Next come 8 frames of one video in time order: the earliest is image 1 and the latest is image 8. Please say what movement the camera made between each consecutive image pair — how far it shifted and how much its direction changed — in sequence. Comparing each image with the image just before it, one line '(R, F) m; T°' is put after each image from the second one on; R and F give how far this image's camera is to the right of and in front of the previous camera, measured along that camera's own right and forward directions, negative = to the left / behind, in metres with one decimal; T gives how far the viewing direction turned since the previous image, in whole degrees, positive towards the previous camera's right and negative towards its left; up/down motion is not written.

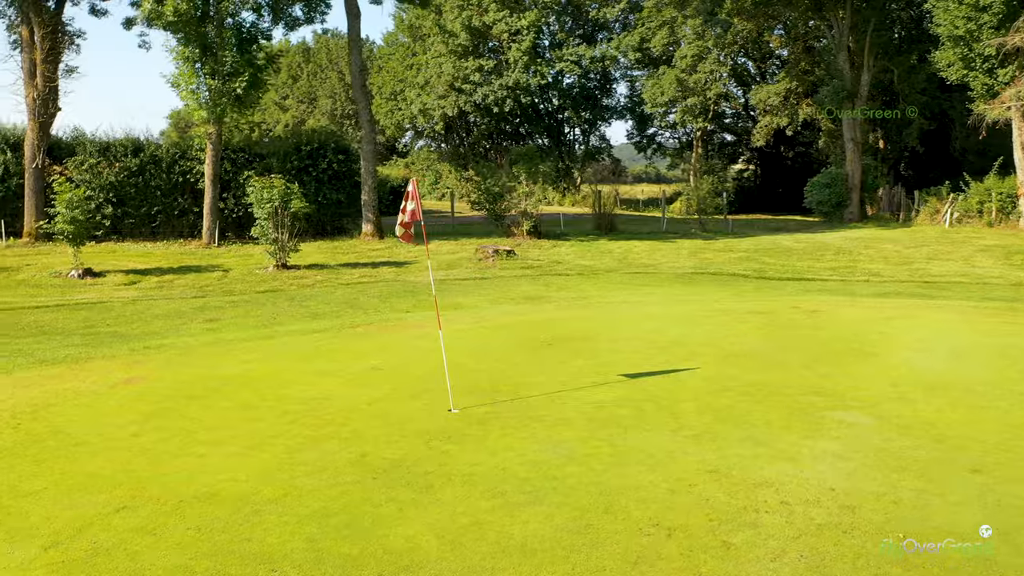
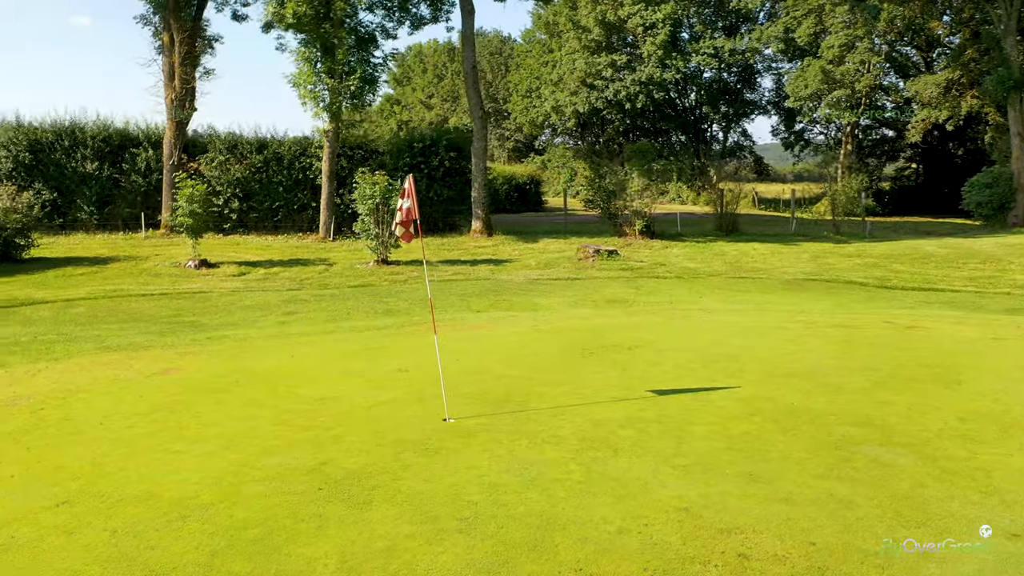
(+1.3, +0.6) m; -11°
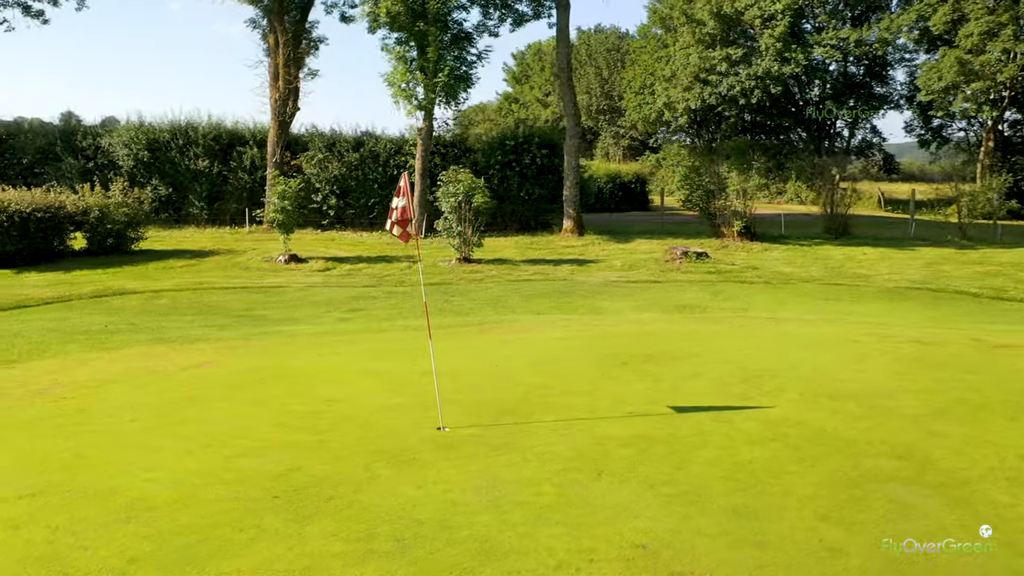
(+1.0, +0.5) m; -9°
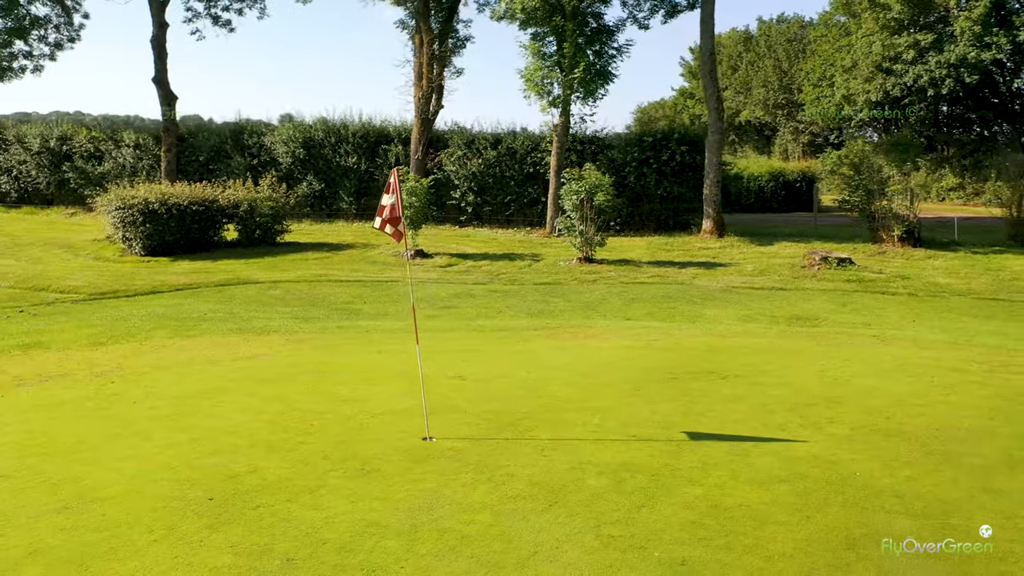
(+1.4, +0.7) m; -13°
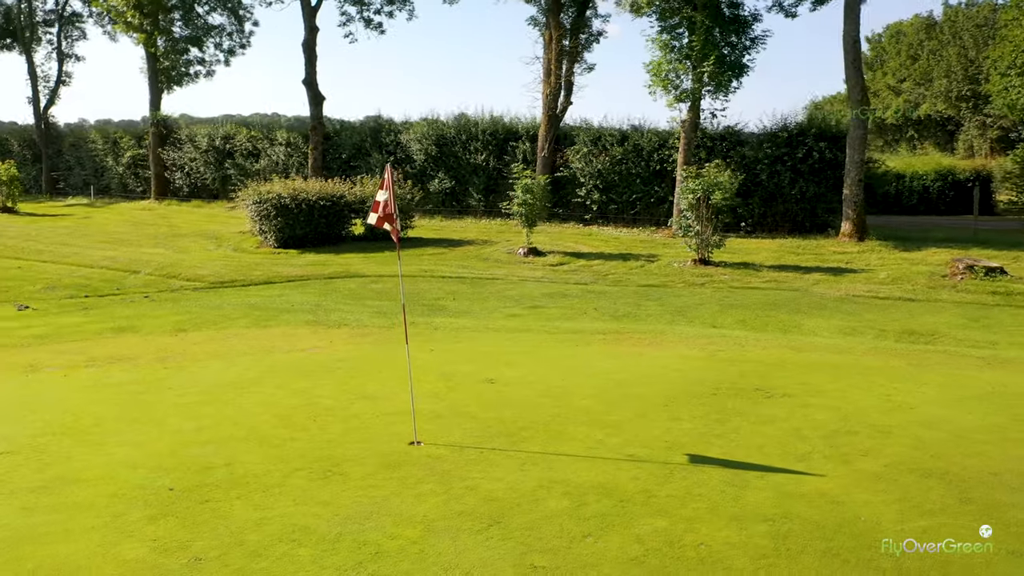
(+1.3, +0.5) m; -11°
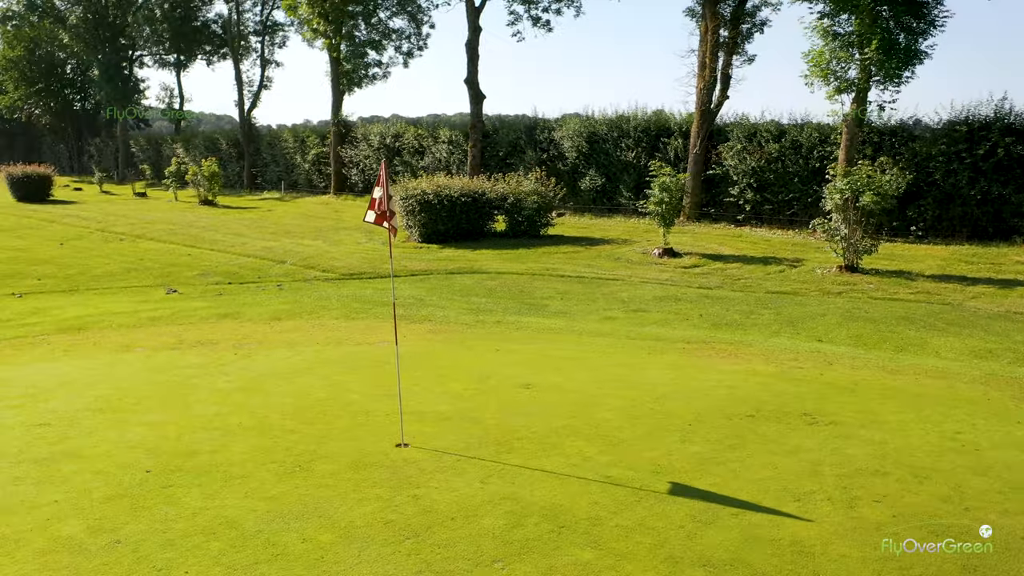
(+1.4, +0.5) m; -13°
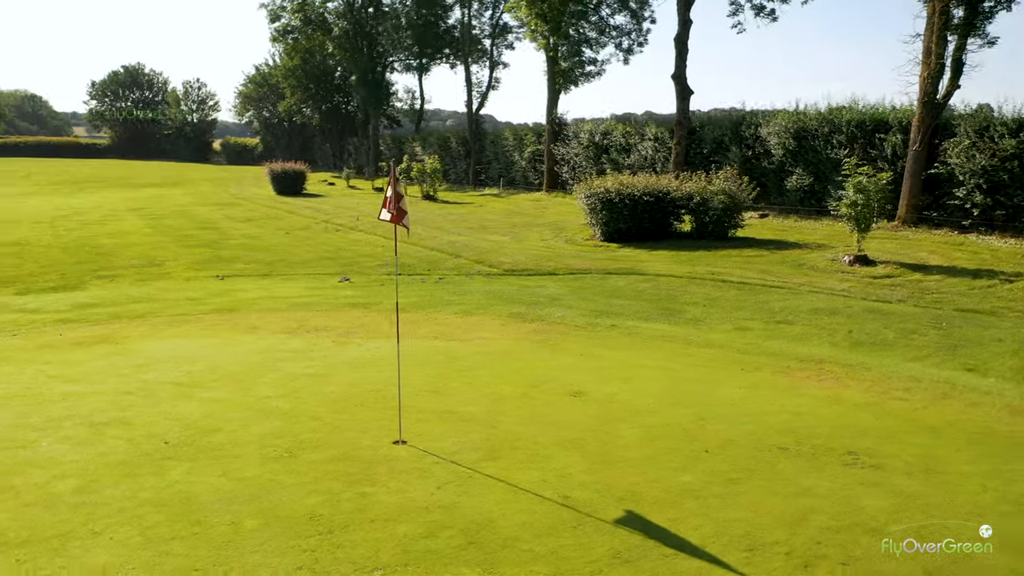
(+1.7, +0.4) m; -17°
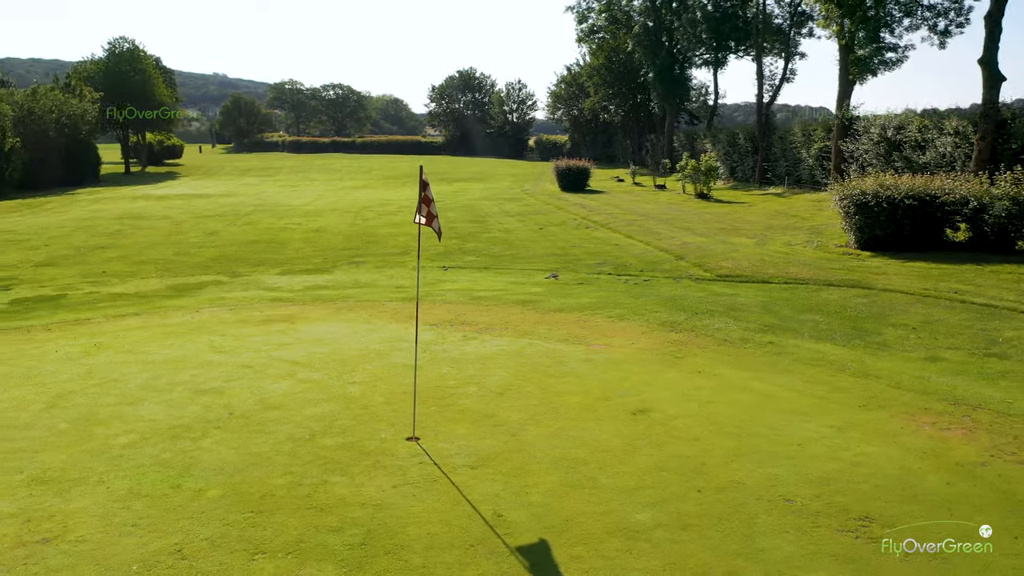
(+2.2, +0.5) m; -22°
